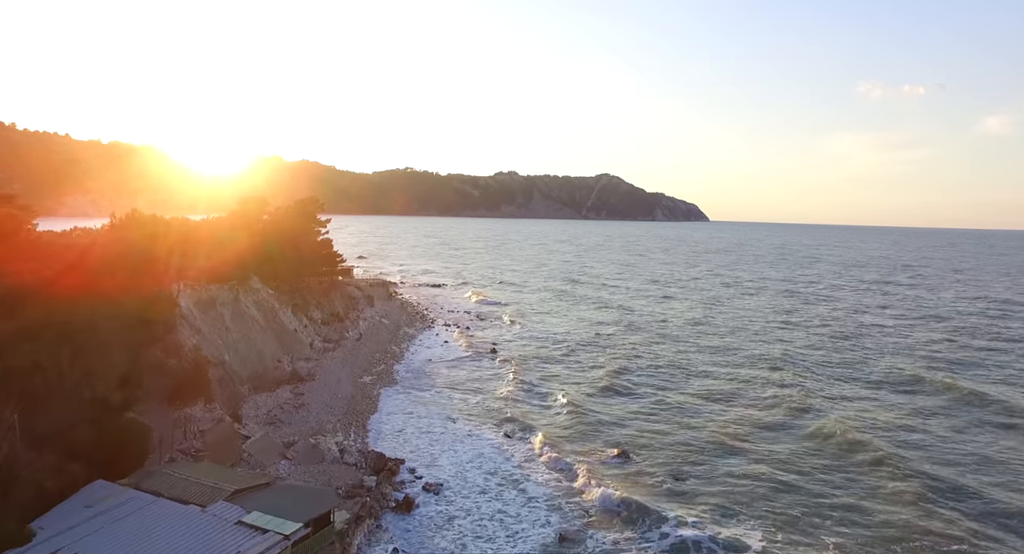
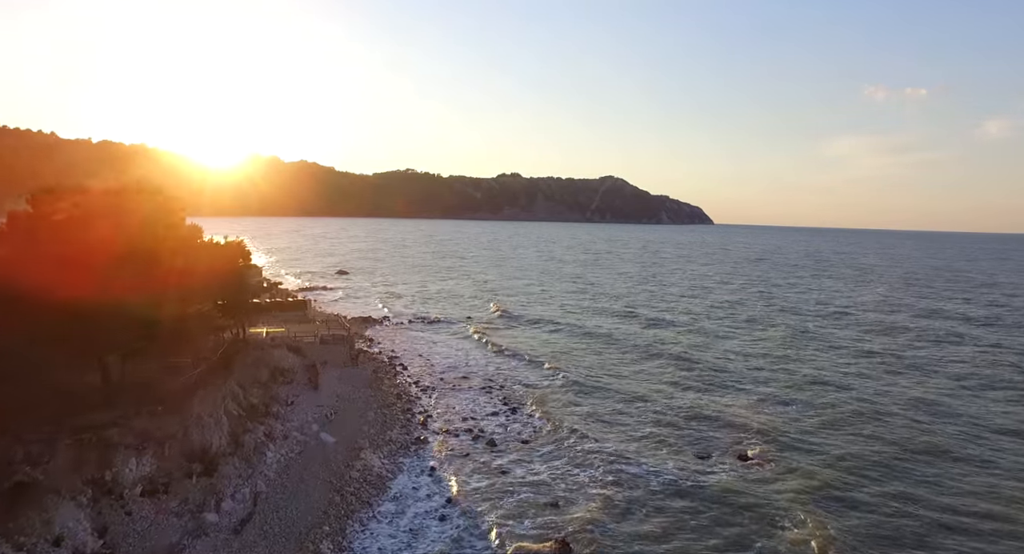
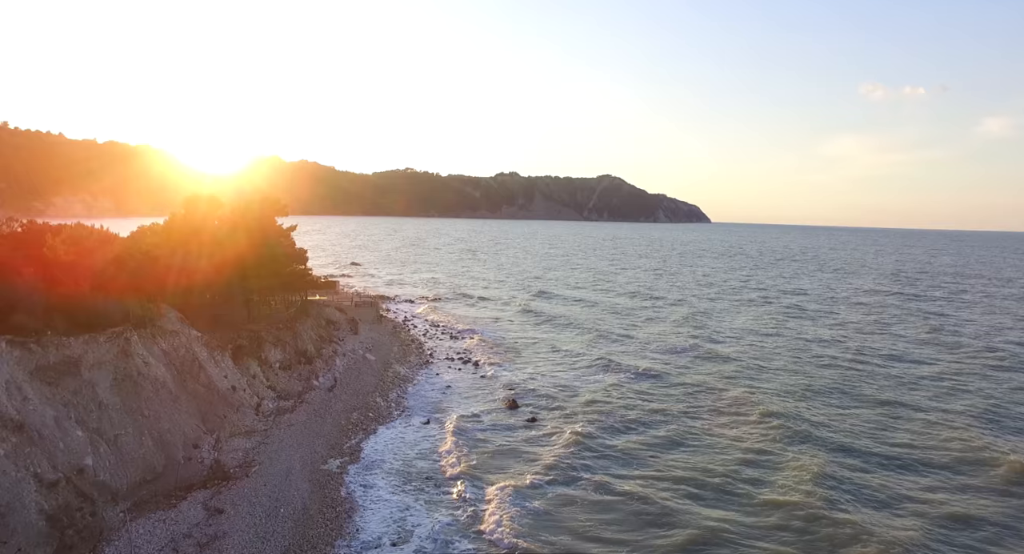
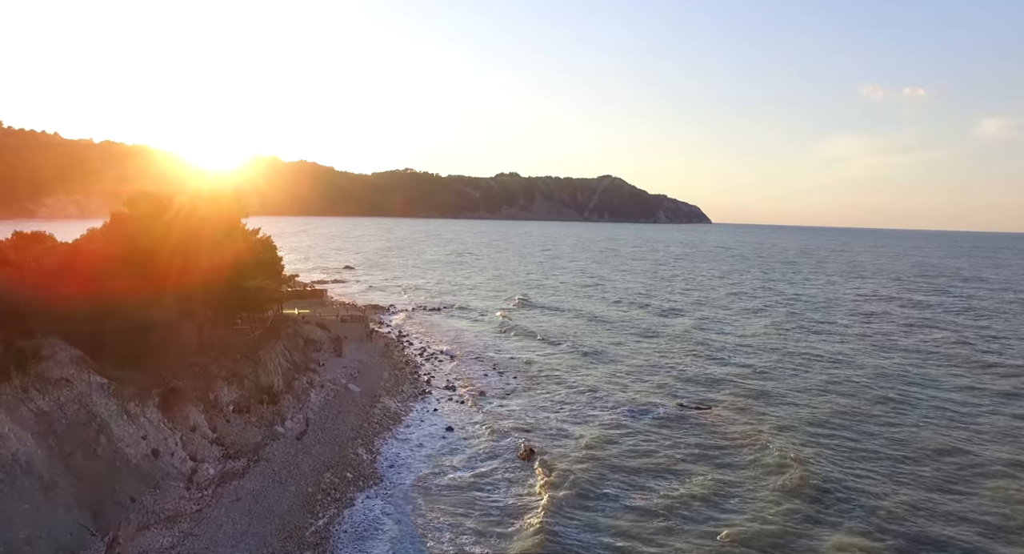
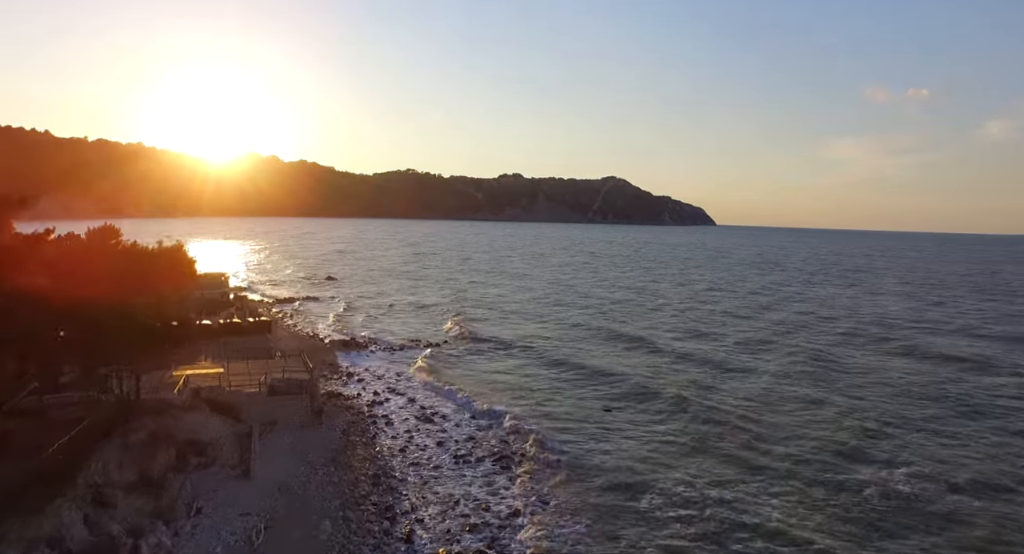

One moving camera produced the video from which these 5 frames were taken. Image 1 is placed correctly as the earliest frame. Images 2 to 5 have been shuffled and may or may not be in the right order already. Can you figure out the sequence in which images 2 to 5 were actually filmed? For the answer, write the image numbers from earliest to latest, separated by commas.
3, 4, 2, 5
